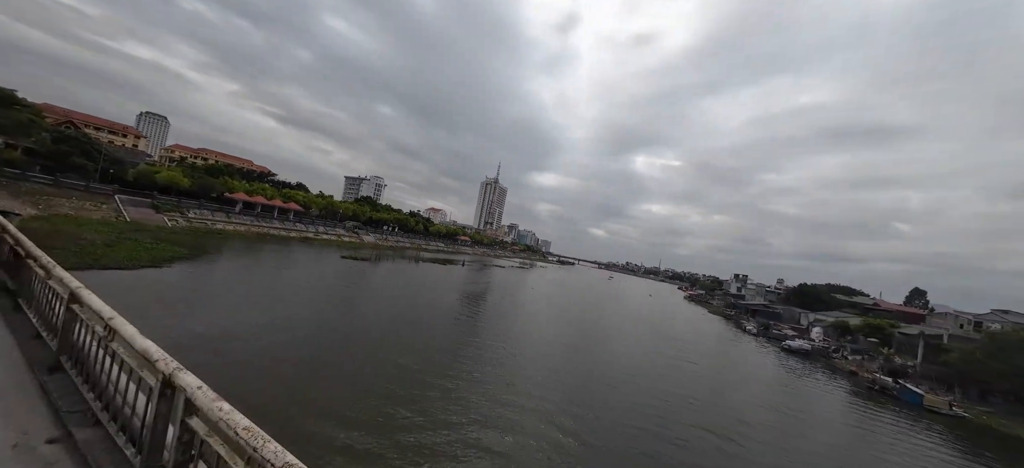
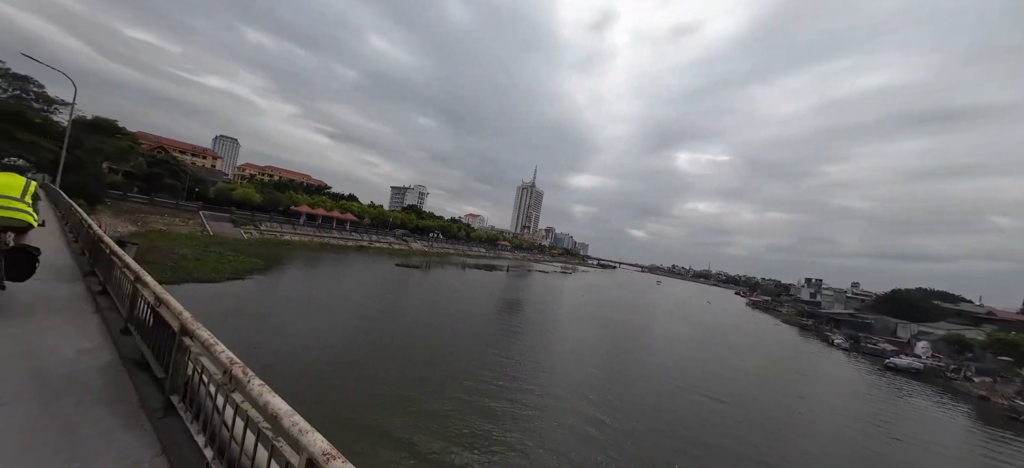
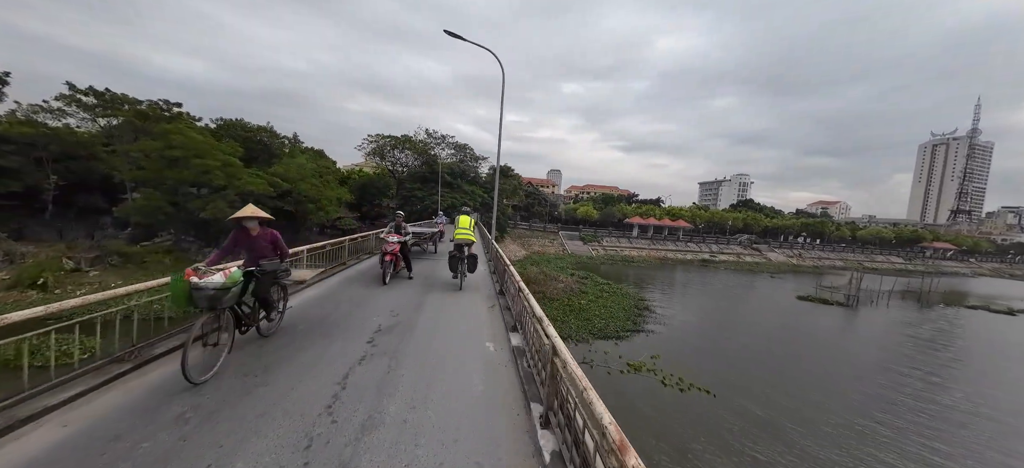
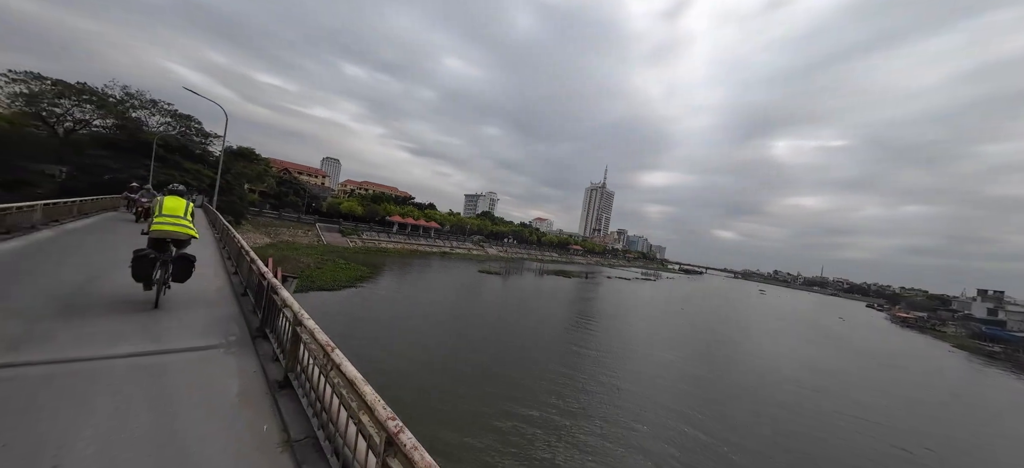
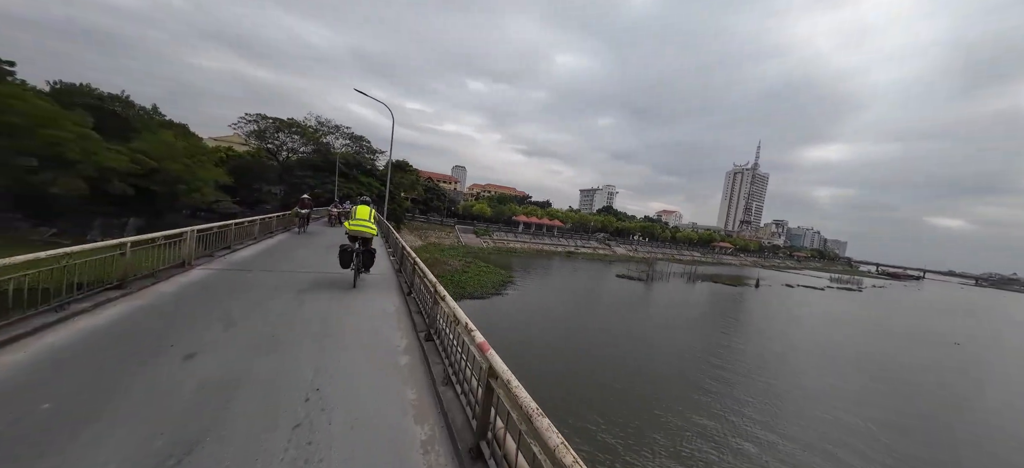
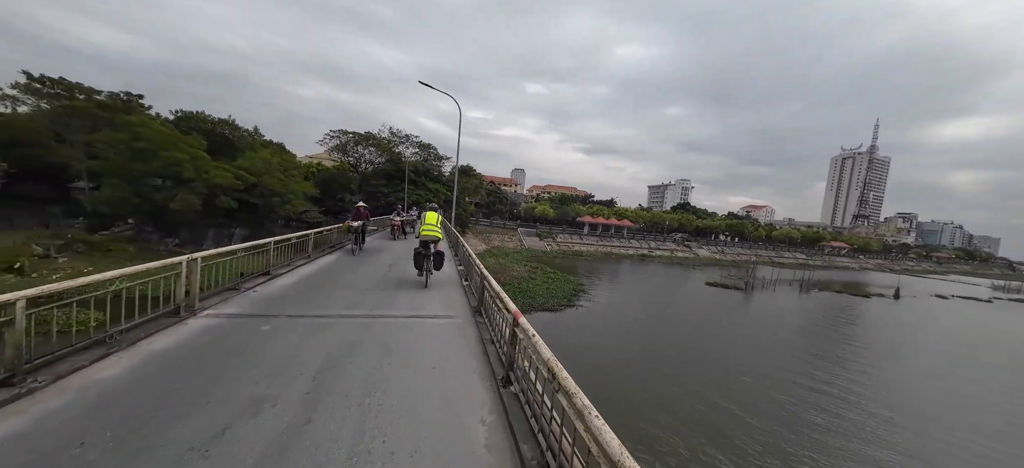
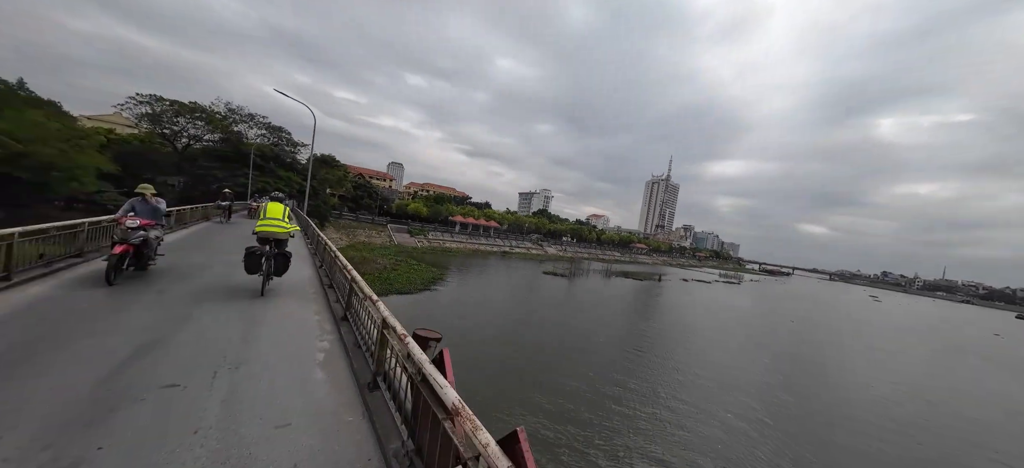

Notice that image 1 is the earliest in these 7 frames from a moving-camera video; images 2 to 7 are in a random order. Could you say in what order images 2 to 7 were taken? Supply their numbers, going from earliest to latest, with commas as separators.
2, 4, 7, 5, 6, 3
